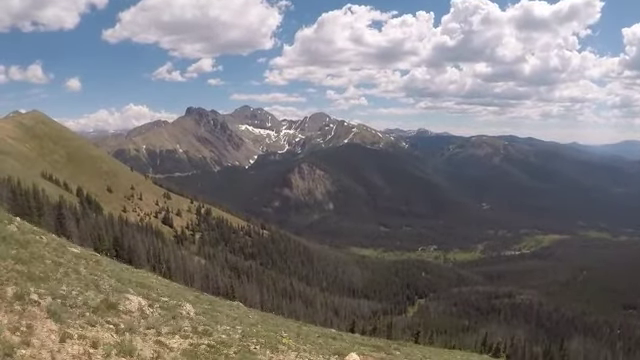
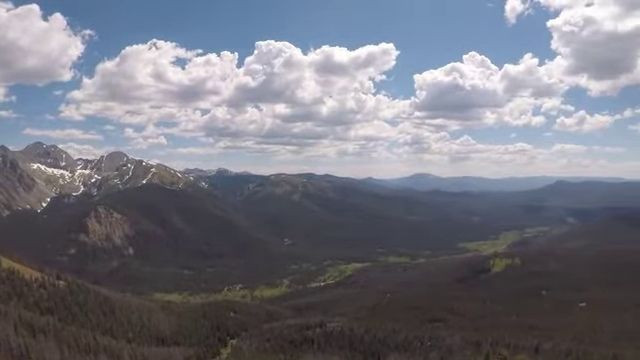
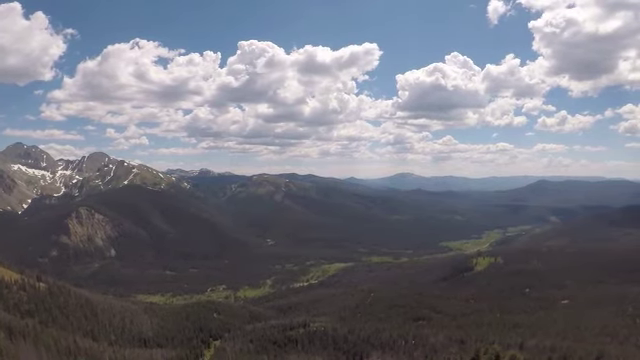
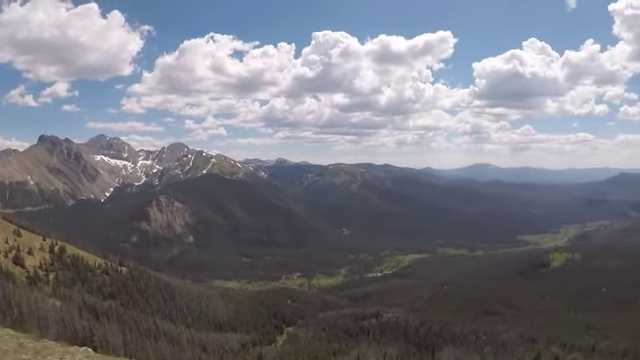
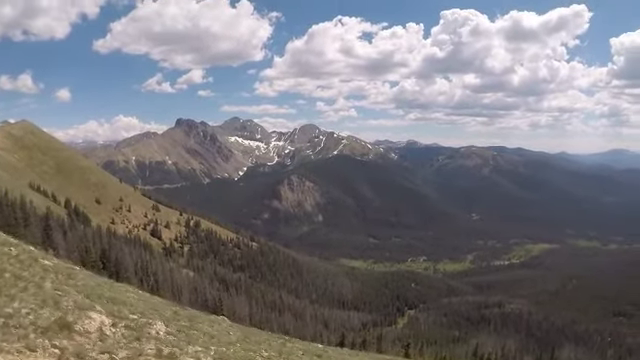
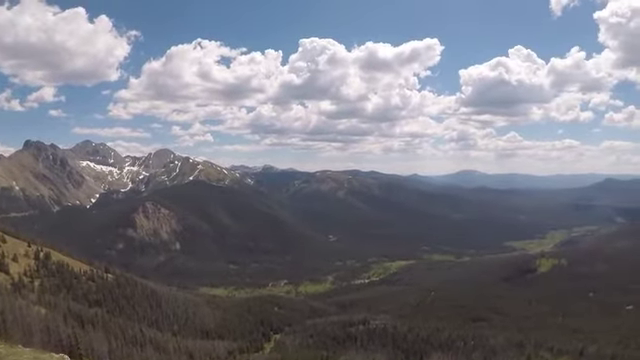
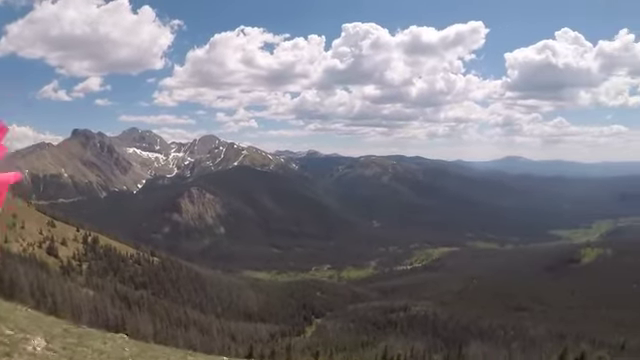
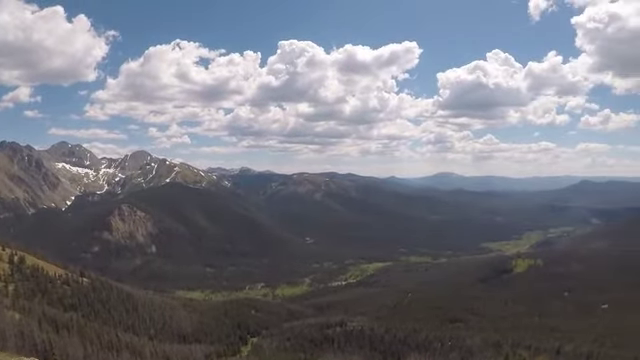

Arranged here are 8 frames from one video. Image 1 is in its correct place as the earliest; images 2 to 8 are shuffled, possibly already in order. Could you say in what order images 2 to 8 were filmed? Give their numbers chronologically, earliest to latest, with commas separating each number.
5, 7, 4, 6, 8, 2, 3
